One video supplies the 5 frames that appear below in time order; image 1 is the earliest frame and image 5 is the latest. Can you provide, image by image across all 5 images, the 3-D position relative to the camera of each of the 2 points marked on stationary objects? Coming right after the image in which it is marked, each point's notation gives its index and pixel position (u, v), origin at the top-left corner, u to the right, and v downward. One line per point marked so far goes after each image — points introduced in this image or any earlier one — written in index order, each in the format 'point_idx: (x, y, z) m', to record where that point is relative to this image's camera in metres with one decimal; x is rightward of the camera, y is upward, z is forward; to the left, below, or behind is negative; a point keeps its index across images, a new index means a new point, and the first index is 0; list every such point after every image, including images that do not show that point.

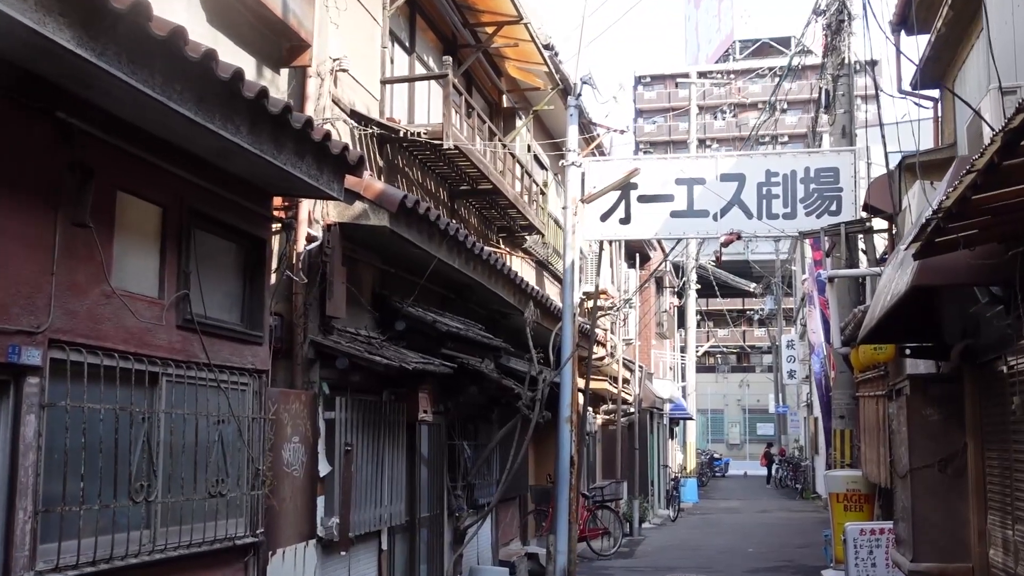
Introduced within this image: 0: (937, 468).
0: (+3.5, -1.5, +9.4) m
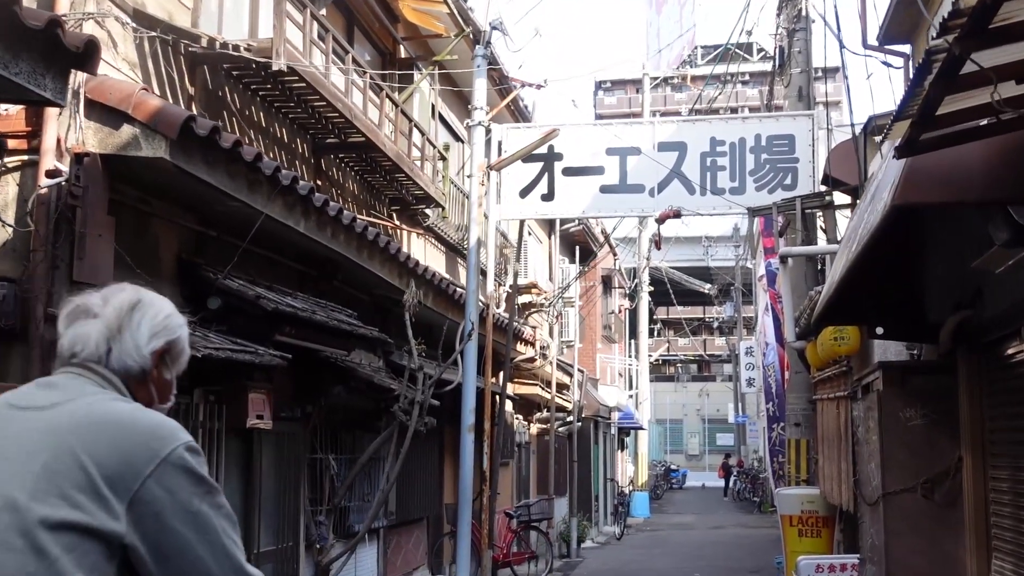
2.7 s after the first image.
0: (+2.6, -1.3, +7.2) m
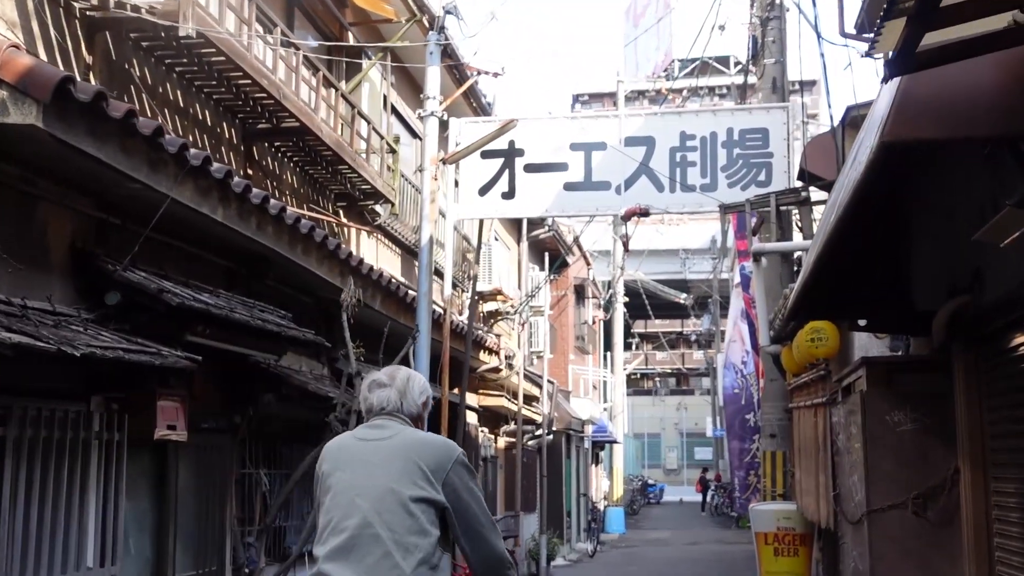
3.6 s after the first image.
0: (+2.2, -1.3, +6.5) m
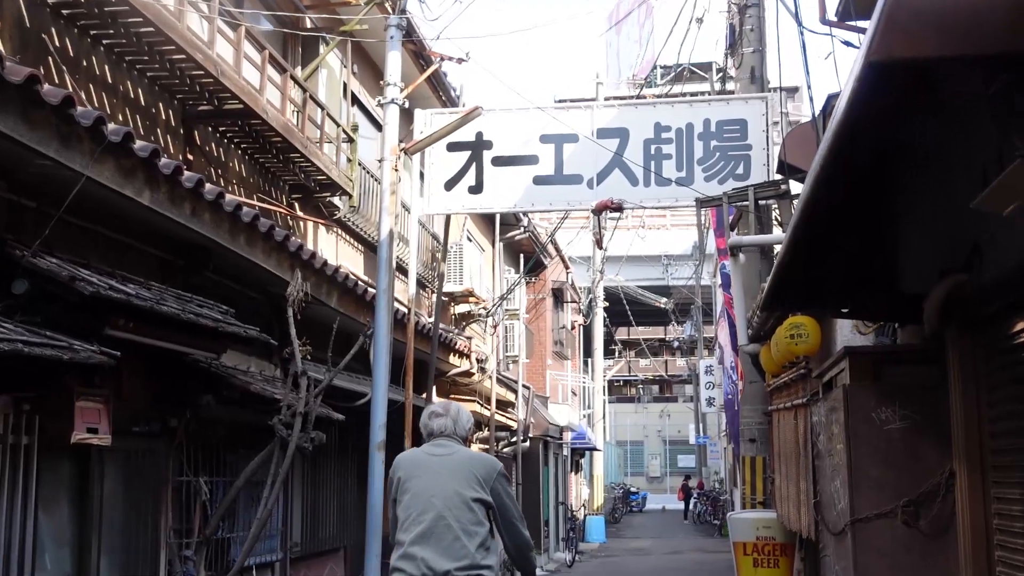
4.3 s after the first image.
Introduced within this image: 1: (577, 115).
0: (+2.0, -1.2, +5.9) m
1: (+0.7, +1.8, +11.7) m
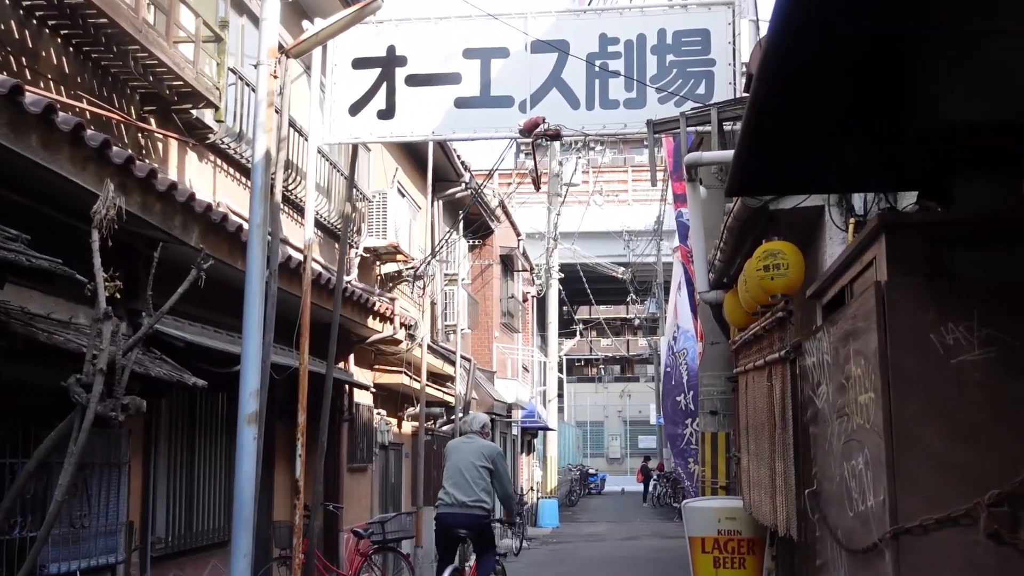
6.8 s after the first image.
0: (+1.5, -0.8, +4.1) m
1: (0.0, +2.3, +9.8) m
